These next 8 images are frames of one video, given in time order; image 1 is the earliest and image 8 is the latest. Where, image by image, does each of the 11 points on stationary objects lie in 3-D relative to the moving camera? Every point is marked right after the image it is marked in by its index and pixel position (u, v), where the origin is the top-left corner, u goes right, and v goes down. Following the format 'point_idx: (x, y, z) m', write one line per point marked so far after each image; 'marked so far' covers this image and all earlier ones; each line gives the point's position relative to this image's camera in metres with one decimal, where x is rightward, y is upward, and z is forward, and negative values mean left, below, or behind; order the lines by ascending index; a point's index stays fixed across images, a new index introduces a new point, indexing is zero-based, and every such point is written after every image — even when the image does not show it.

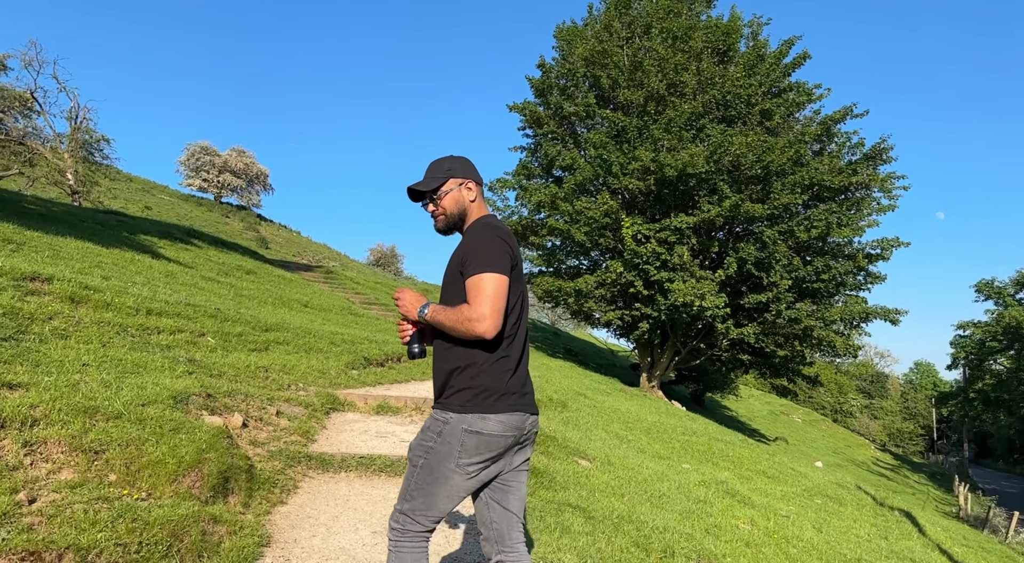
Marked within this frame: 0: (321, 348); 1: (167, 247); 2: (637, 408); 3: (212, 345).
0: (-3.6, -1.2, +11.4) m
1: (-9.0, +0.9, +15.8) m
2: (+3.7, -3.8, +18.1) m
3: (-4.5, -1.0, +9.2) m
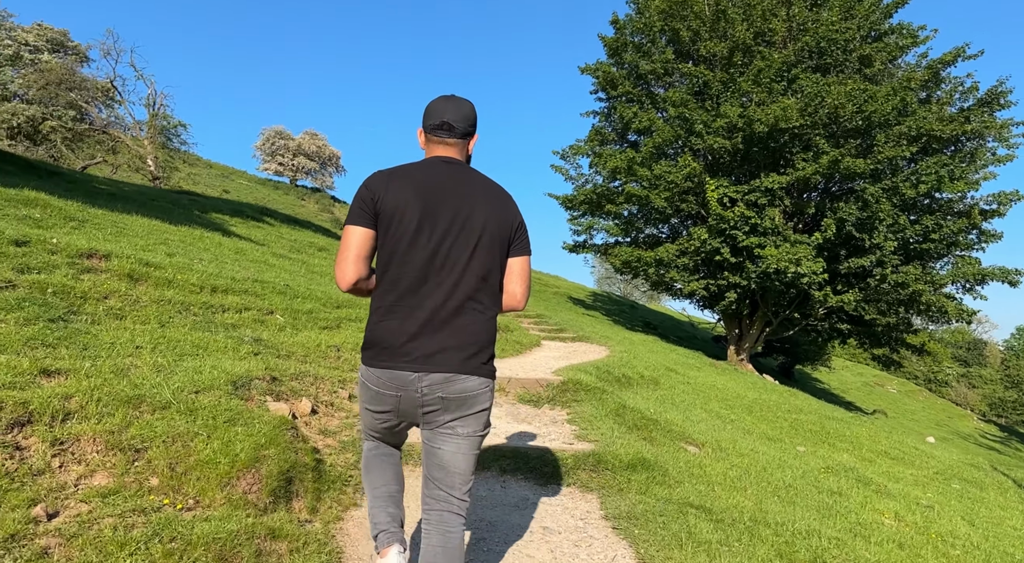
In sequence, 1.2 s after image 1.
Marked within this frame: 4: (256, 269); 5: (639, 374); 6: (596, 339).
0: (-2.1, -0.7, +10.6) m
1: (-7.0, +1.4, +15.5) m
2: (+6.0, -2.8, +16.6) m
3: (-3.2, -0.6, +8.6) m
4: (-4.6, +0.2, +10.8) m
5: (+2.6, -1.9, +12.2) m
6: (+2.3, -1.7, +17.0) m
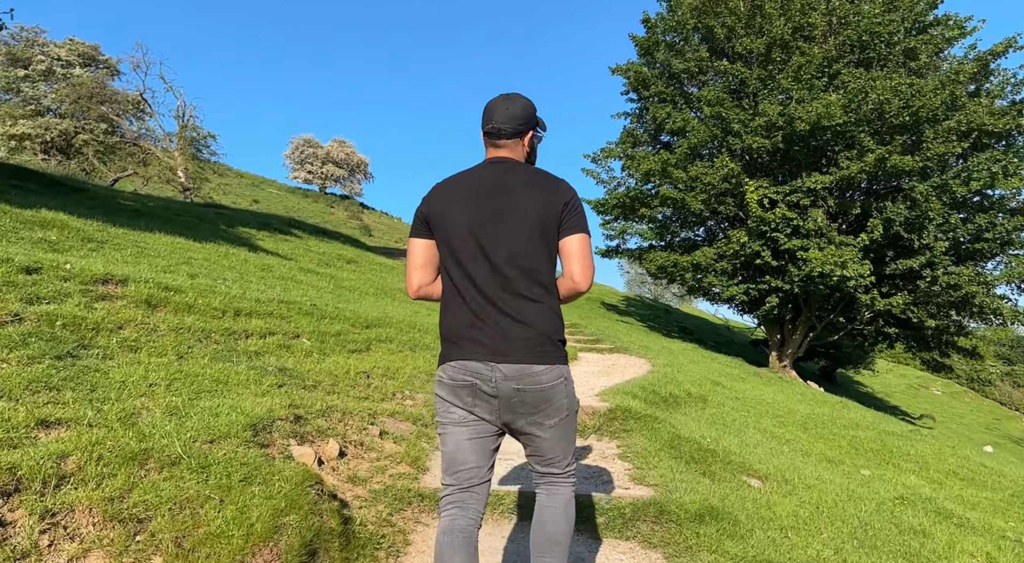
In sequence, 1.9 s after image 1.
0: (-1.4, -1.0, +10.0) m
1: (-6.2, +1.1, +15.2) m
2: (+7.0, -3.0, +15.7) m
3: (-2.7, -0.9, +8.1) m
4: (-4.0, -0.1, +10.4) m
5: (+3.3, -2.1, +11.4) m
6: (+3.3, -1.9, +16.2) m
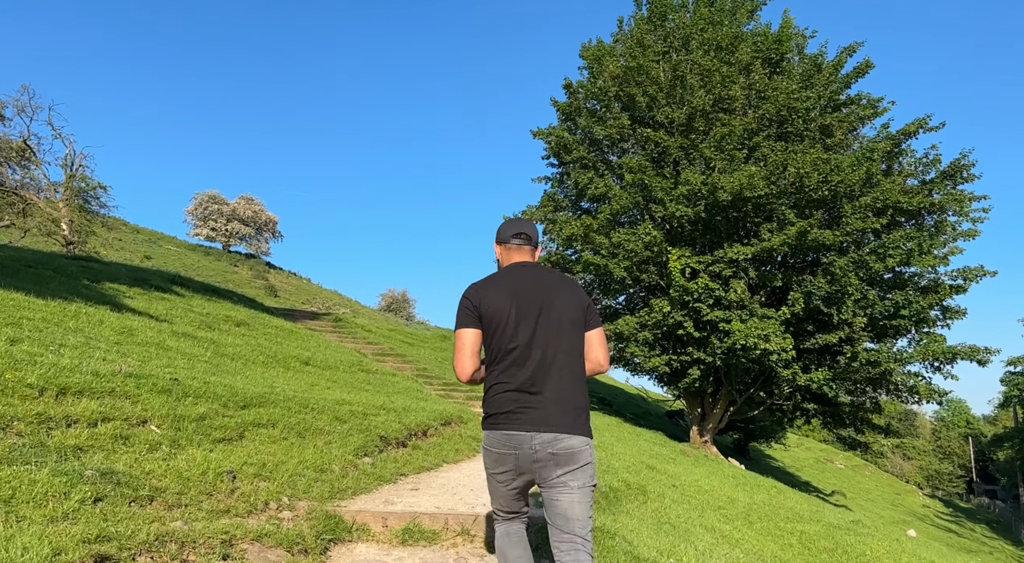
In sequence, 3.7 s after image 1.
0: (-2.6, -2.0, +8.3) m
1: (-8.0, -0.3, +12.9) m
2: (+4.9, -4.8, +14.7) m
3: (-3.6, -1.6, +6.1) m
4: (-5.2, -1.0, +8.3) m
5: (+1.8, -3.4, +10.1) m
6: (+1.2, -3.7, +14.8) m
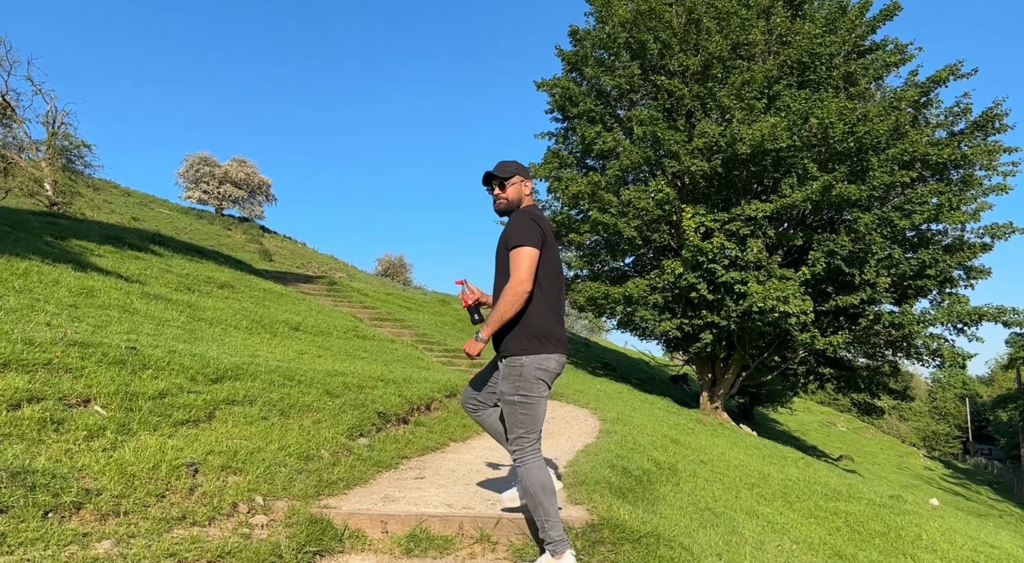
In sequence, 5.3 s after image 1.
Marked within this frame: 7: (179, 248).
0: (-2.4, -1.4, +7.1) m
1: (-7.8, +0.5, +11.6) m
2: (+5.1, -3.8, +13.7) m
3: (-3.4, -1.1, +5.0) m
4: (-4.9, -0.5, +7.1) m
5: (+2.1, -2.7, +9.1) m
6: (+1.4, -2.7, +13.8) m
7: (-9.0, +0.9, +16.4) m
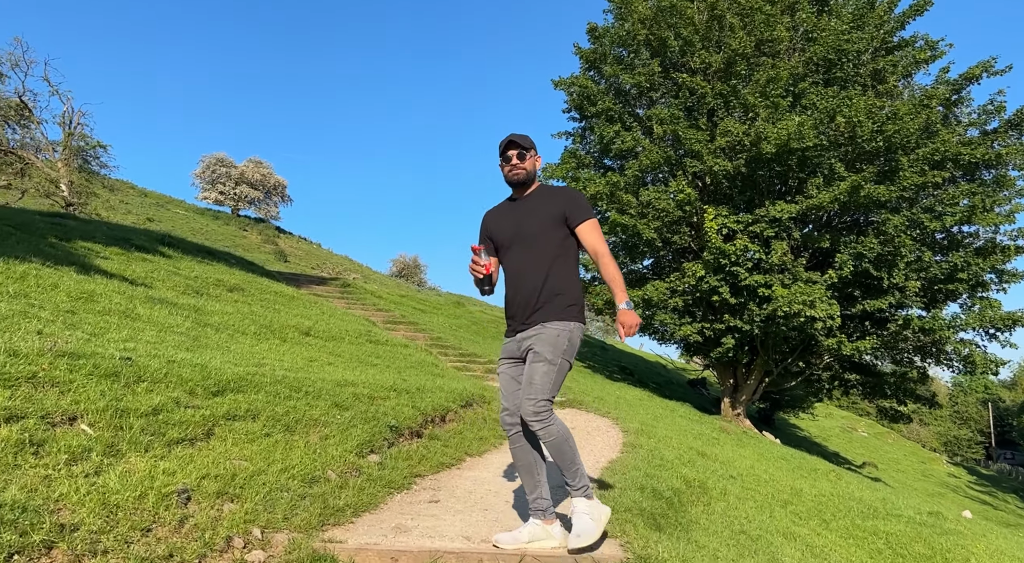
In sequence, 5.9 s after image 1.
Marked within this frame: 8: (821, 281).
0: (-2.1, -1.5, +6.6) m
1: (-7.5, +0.5, +11.3) m
2: (+5.5, -3.9, +13.1) m
3: (-3.2, -1.2, +4.5) m
4: (-4.7, -0.5, +6.7) m
5: (+2.3, -2.7, +8.5) m
6: (+1.8, -2.8, +13.2) m
7: (-8.6, +0.9, +16.1) m
8: (+10.2, 0.0, +20.0) m
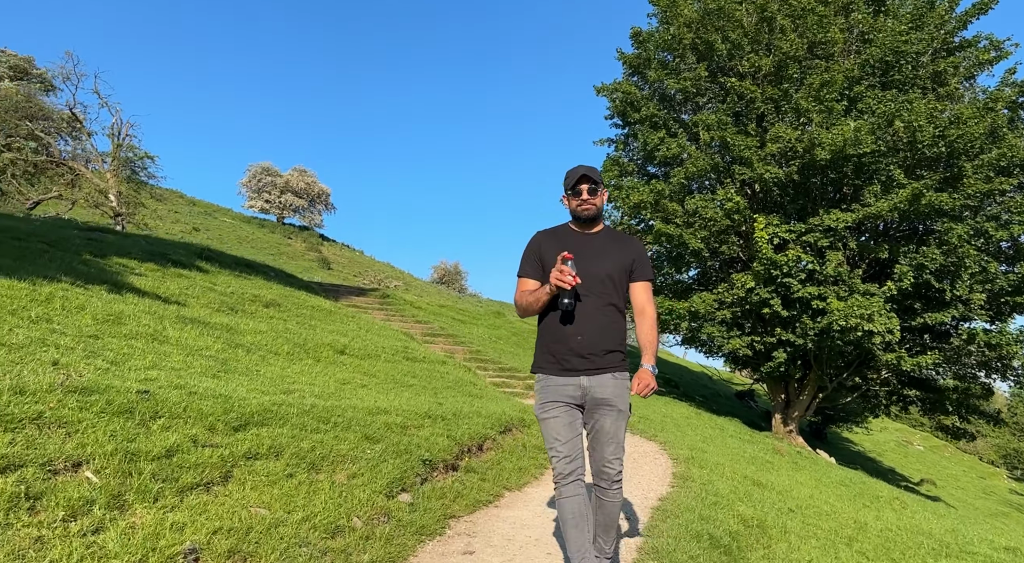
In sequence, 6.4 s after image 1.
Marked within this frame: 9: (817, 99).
0: (-1.7, -1.8, +6.2) m
1: (-6.7, +0.2, +11.2) m
2: (+6.3, -4.2, +12.1) m
3: (-2.9, -1.4, +4.1) m
4: (-4.3, -0.8, +6.4) m
5: (+2.9, -3.0, +7.8) m
6: (+2.6, -3.1, +12.5) m
7: (-7.5, +0.5, +16.1) m
8: (+11.4, -0.4, +18.7) m
9: (+10.1, +6.0, +19.9) m
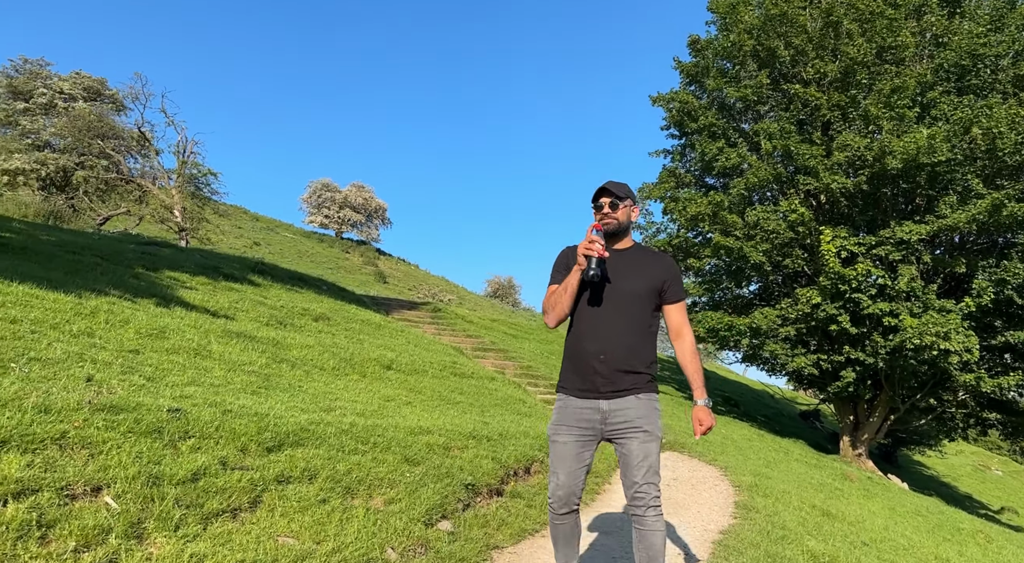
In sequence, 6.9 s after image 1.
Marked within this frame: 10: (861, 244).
0: (-1.3, -1.9, +5.8) m
1: (-5.8, -0.1, +11.2) m
2: (+7.2, -4.5, +11.0) m
3: (-2.6, -1.5, +3.9) m
4: (-3.8, -0.9, +6.3) m
5: (+3.5, -3.2, +7.0) m
6: (+3.6, -3.4, +11.7) m
7: (-6.3, +0.2, +16.2) m
8: (+12.8, -0.7, +17.3) m
9: (+11.6, +5.6, +18.7) m
10: (+10.7, +1.3, +18.5) m
